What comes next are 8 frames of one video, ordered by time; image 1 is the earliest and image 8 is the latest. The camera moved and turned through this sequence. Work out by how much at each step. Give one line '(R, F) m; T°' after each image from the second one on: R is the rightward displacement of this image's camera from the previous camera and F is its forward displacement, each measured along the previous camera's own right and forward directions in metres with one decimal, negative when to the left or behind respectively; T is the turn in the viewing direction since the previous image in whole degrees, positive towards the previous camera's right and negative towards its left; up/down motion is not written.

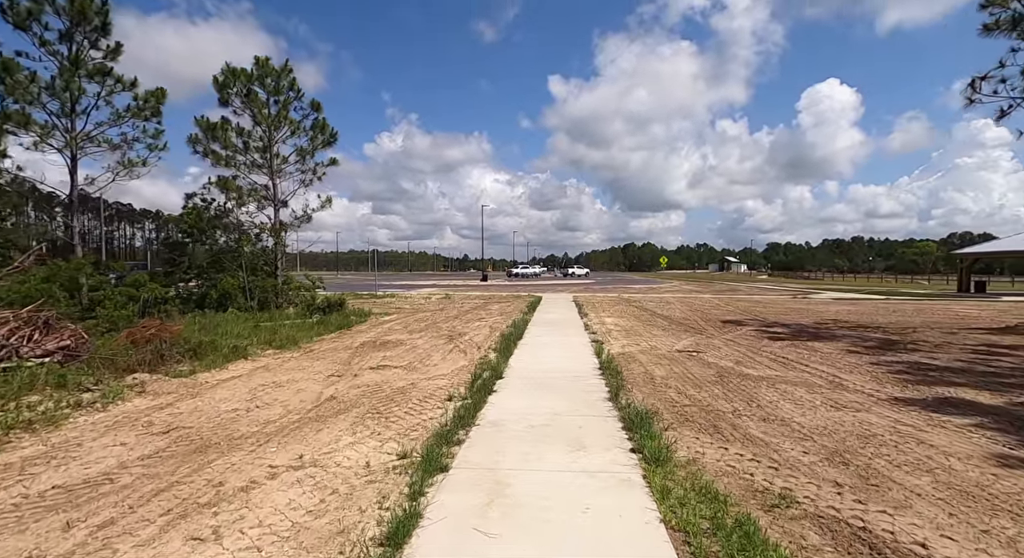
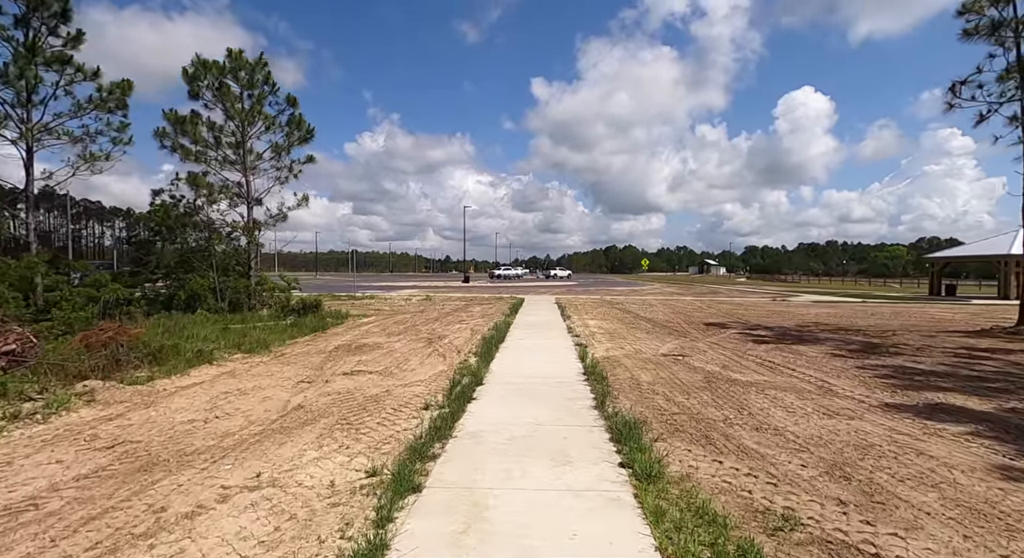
(0.0, +0.4) m; +2°
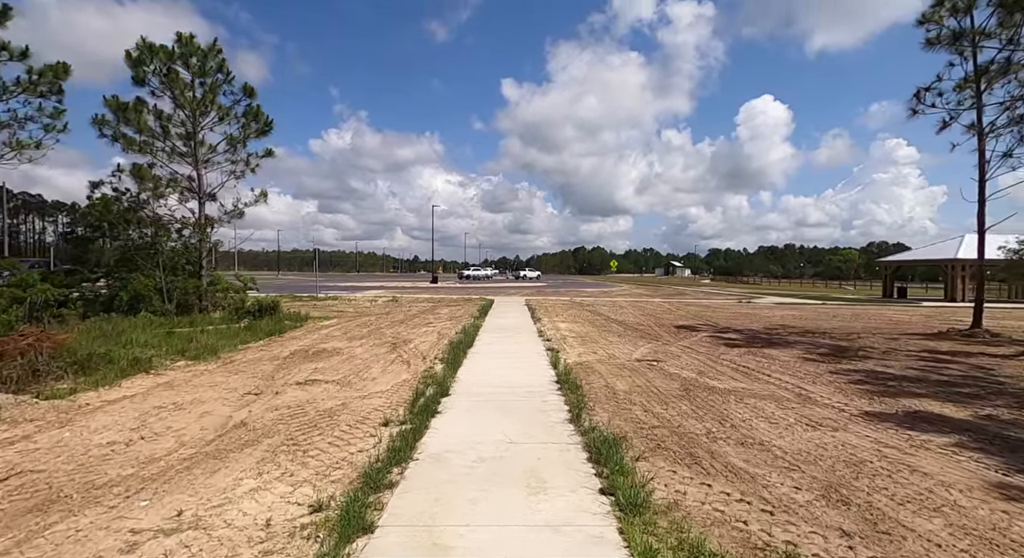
(0.0, +0.5) m; +3°
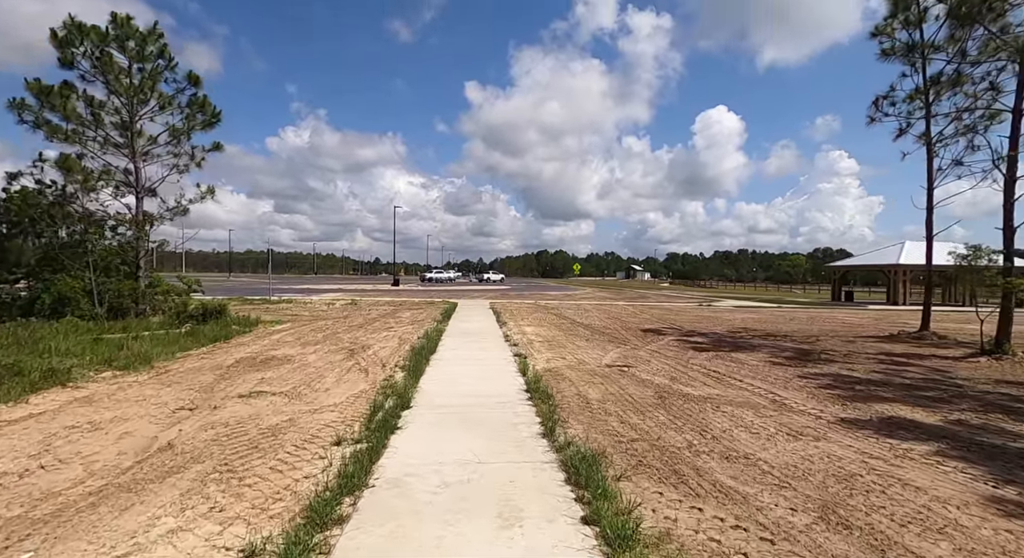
(-0.1, +0.5) m; +4°
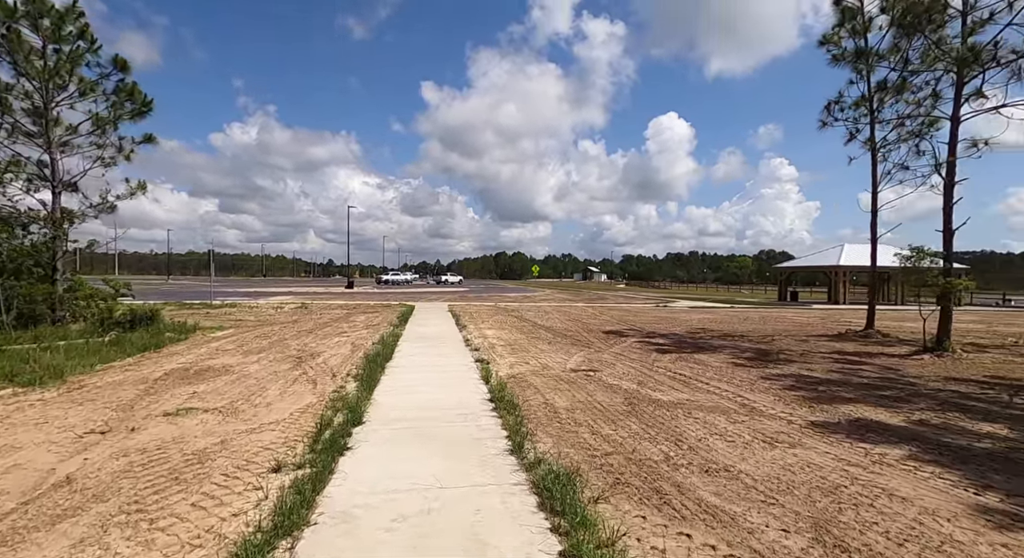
(-0.1, +0.5) m; +5°
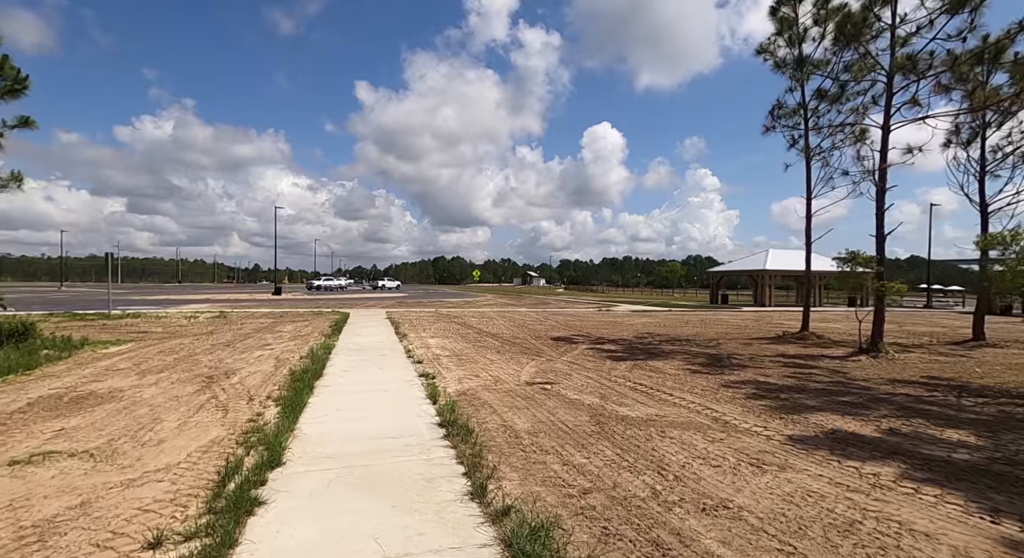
(-0.2, +0.9) m; +7°
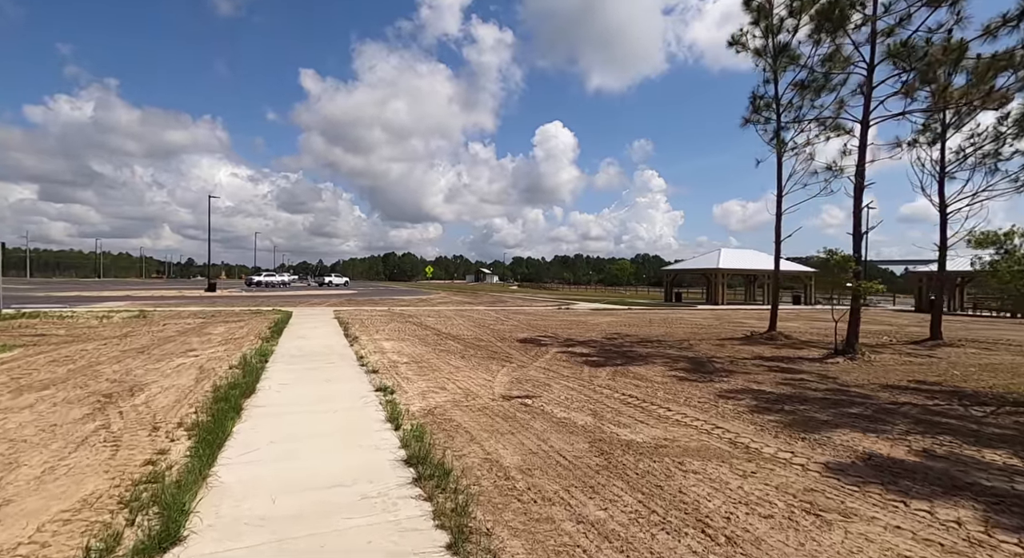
(-0.4, +1.4) m; +5°
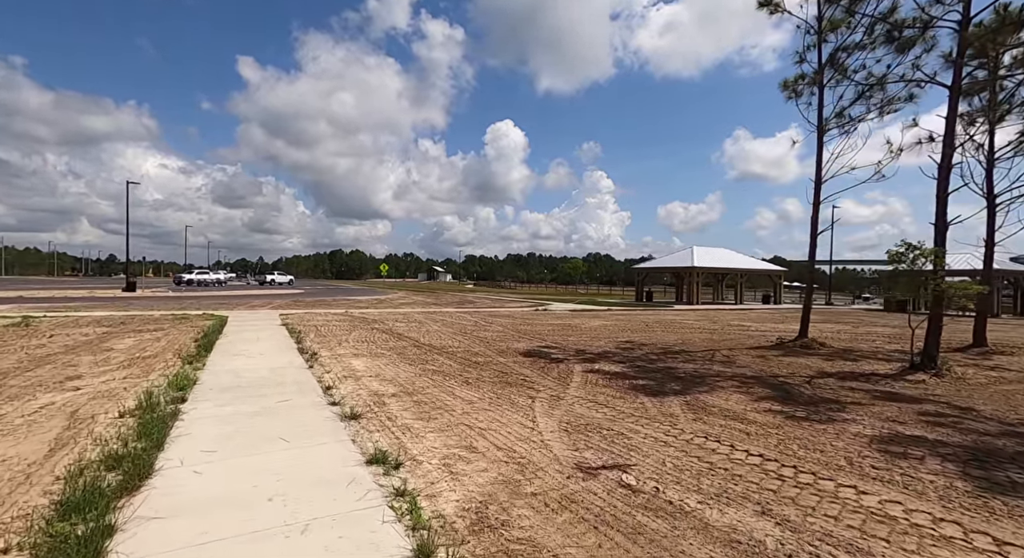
(-1.3, +3.3) m; +6°
